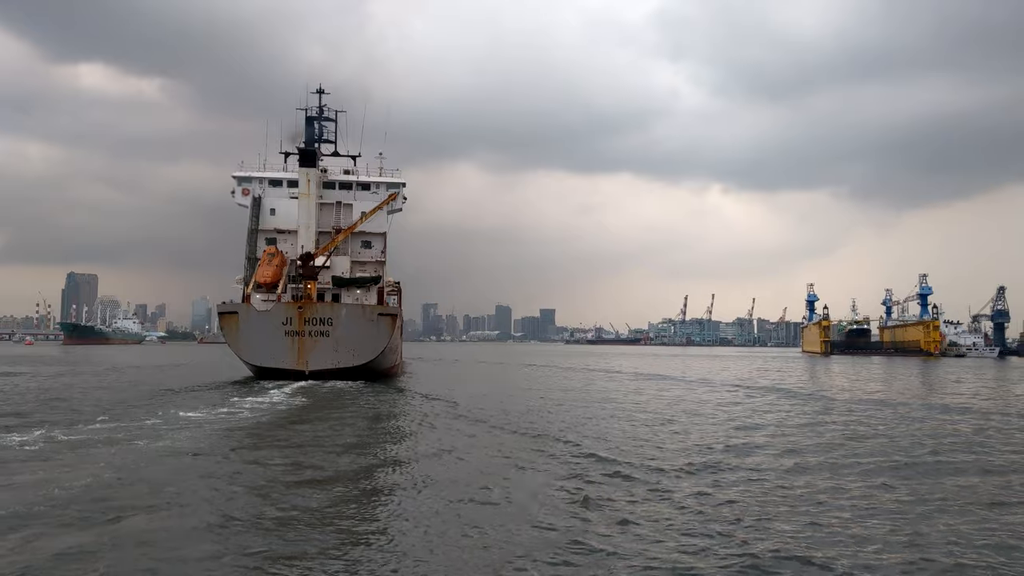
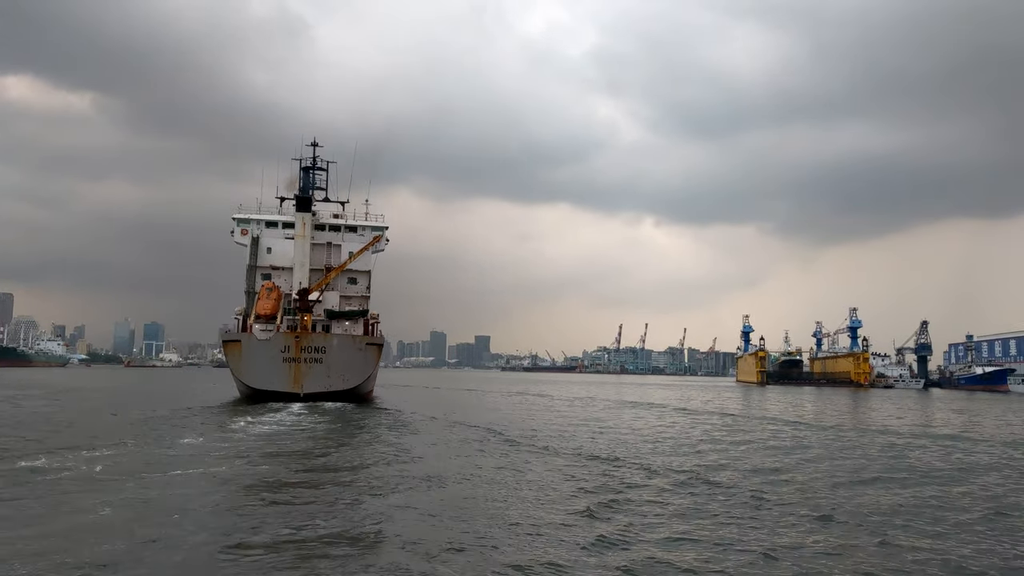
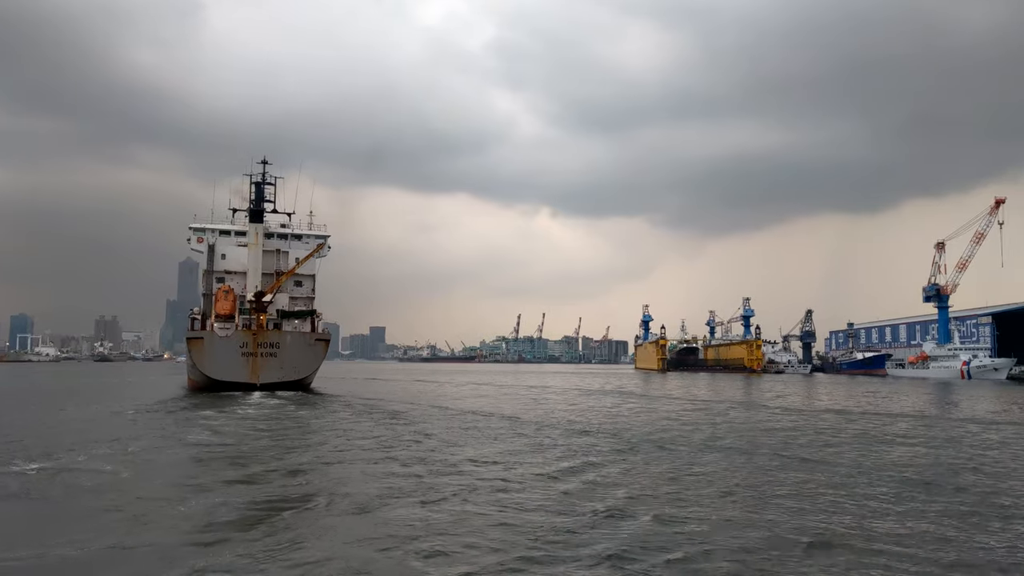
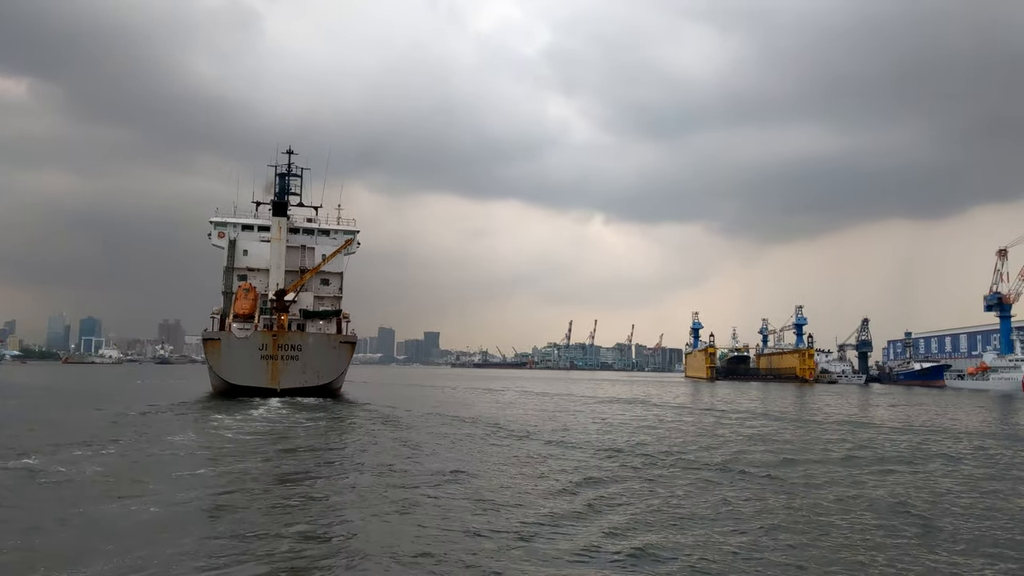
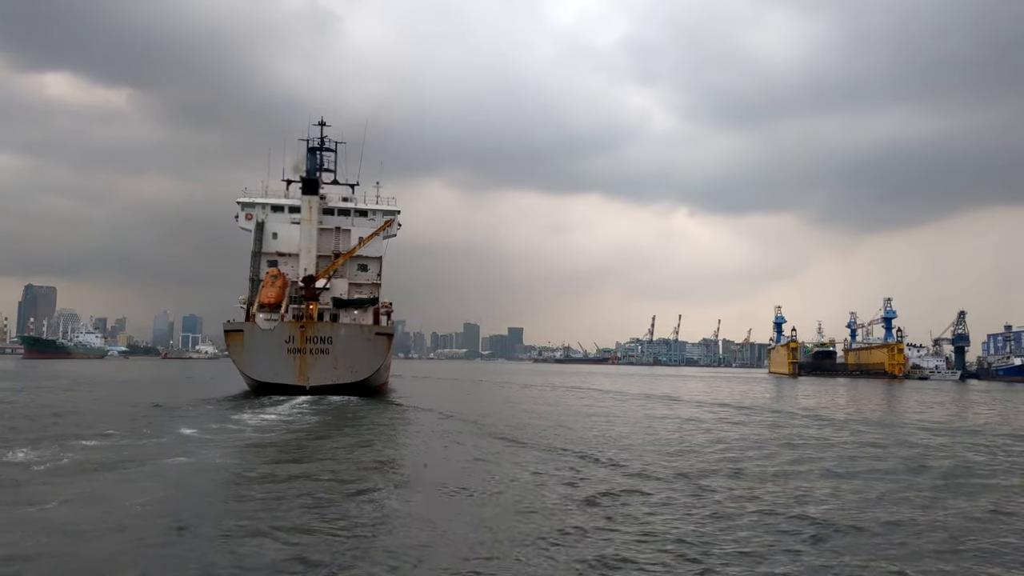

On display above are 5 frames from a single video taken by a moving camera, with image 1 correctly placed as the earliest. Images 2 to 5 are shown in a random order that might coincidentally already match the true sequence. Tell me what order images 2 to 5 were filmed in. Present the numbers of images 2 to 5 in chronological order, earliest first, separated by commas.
5, 2, 4, 3
